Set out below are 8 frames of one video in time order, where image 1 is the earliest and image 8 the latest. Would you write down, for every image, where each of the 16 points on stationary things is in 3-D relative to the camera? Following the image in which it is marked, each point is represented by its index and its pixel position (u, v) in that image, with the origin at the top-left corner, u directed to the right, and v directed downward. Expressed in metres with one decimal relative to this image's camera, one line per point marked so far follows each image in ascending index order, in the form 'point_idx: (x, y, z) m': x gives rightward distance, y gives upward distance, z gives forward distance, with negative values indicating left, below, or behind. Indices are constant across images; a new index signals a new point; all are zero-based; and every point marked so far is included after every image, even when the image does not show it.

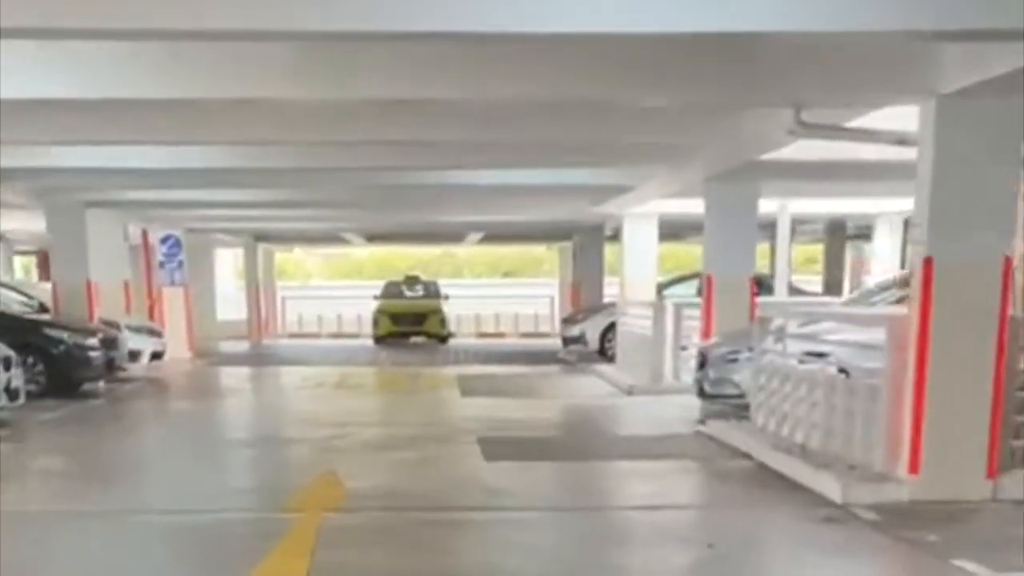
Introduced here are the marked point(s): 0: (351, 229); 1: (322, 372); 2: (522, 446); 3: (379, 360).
0: (-2.7, +0.9, +17.4) m
1: (-2.6, -1.1, +14.3) m
2: (+0.1, -1.1, +7.6) m
3: (-2.0, -1.1, +15.9) m
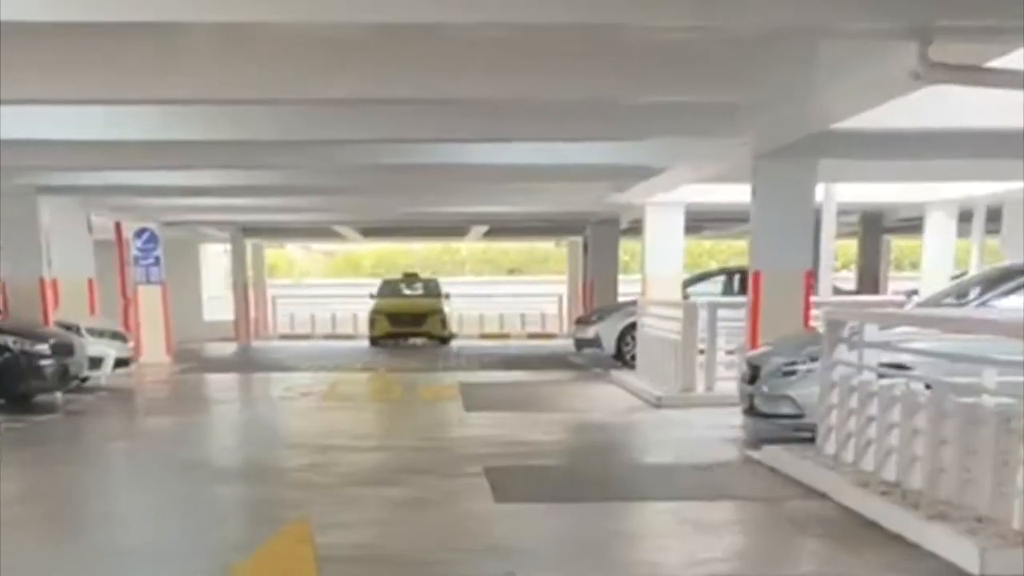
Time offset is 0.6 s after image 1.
0: (-2.6, +1.0, +16.1) m
1: (-2.5, -1.1, +12.9) m
2: (+0.2, -1.1, +6.2) m
3: (-1.9, -1.1, +14.6) m
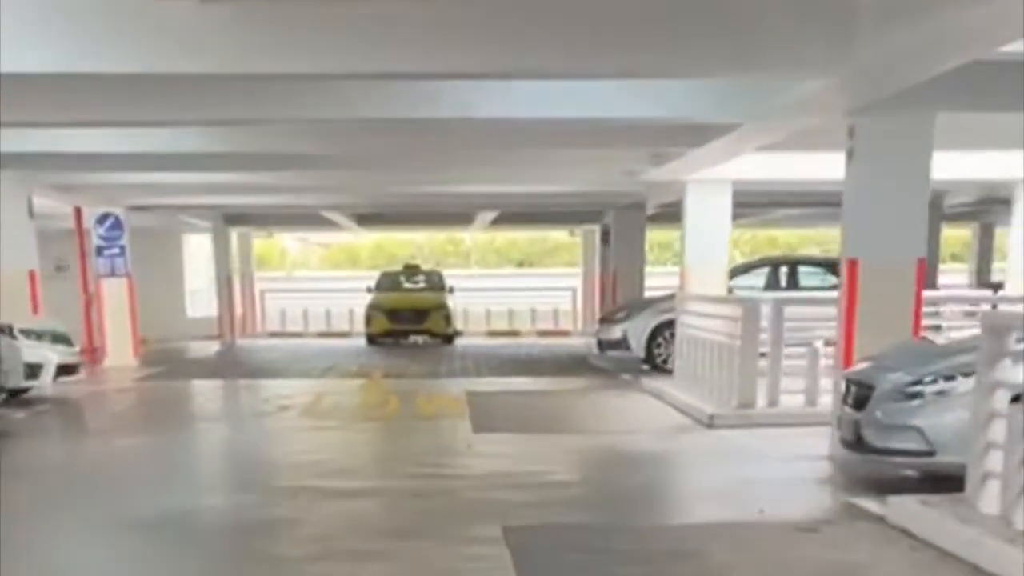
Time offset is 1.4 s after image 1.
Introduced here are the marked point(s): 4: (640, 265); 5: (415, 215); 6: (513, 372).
0: (-2.4, +1.1, +14.3) m
1: (-2.3, -1.0, +11.2) m
2: (+0.3, -1.1, +4.5) m
3: (-1.7, -1.0, +12.8) m
4: (+1.7, +0.3, +13.9) m
5: (-1.5, +1.2, +17.0) m
6: (0.0, -1.0, +12.2) m
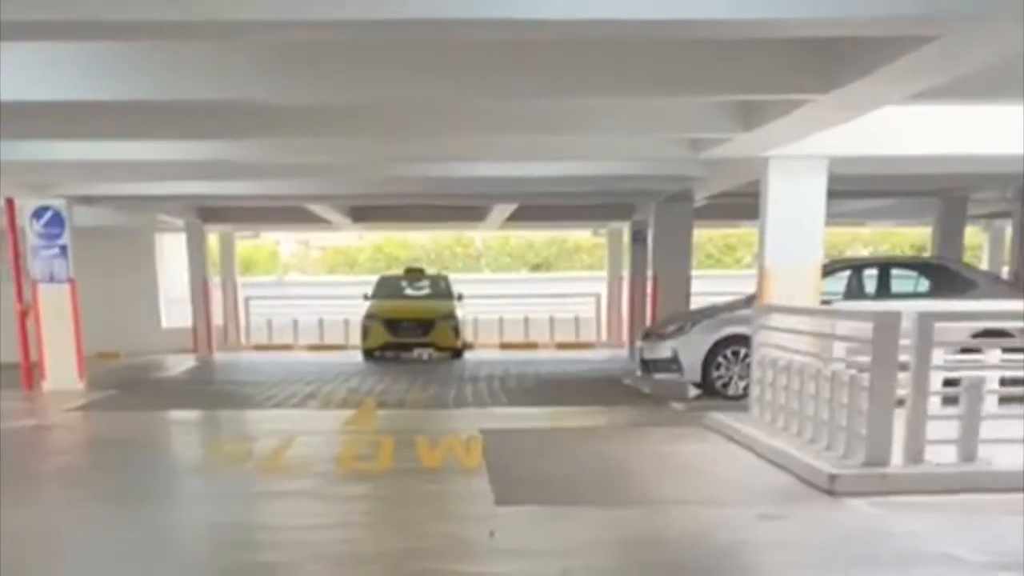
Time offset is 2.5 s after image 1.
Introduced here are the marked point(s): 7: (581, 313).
0: (-2.2, +1.0, +12.1) m
1: (-2.1, -1.1, +9.0) m
2: (+0.5, -1.1, +2.3) m
3: (-1.5, -1.0, +10.6) m
4: (+1.9, +0.2, +11.7) m
5: (-1.3, +1.1, +14.8) m
6: (+0.3, -1.0, +10.0) m
7: (+1.2, -0.4, +18.5) m
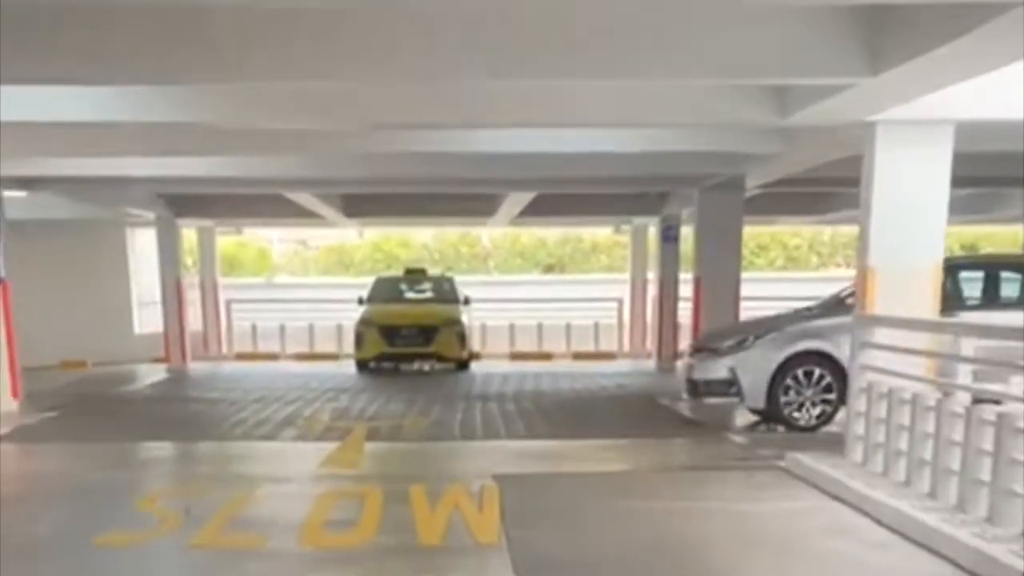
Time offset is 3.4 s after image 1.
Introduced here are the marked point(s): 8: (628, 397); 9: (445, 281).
0: (-2.0, +0.9, +10.3) m
1: (-1.9, -1.1, +7.2) m
2: (+0.6, -1.1, +0.5) m
3: (-1.4, -1.1, +8.8) m
4: (+2.1, +0.2, +9.9) m
5: (-1.1, +1.1, +13.0) m
6: (+0.4, -1.1, +8.2) m
7: (+1.4, -0.5, +16.7) m
8: (+1.1, -1.0, +10.4) m
9: (-0.9, +0.1, +14.4) m
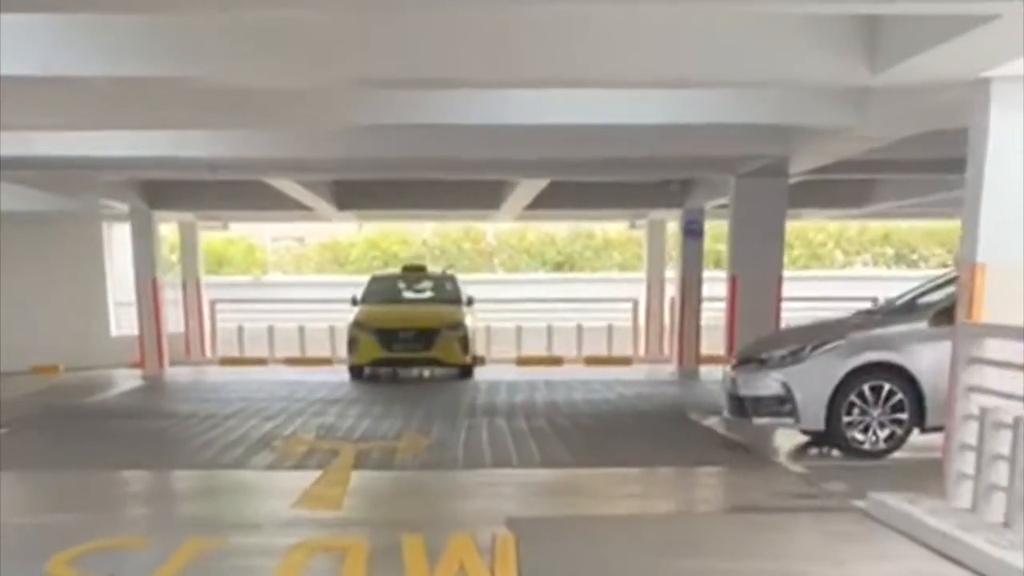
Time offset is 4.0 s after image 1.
0: (-1.9, +1.0, +9.1) m
1: (-1.9, -1.1, +6.0) m
2: (+0.7, -1.1, -0.7) m
3: (-1.3, -1.1, +7.7) m
4: (+2.1, +0.2, +8.7) m
5: (-1.0, +1.1, +11.8) m
6: (+0.5, -1.1, +7.0) m
7: (+1.5, -0.5, +15.5) m
8: (+1.2, -1.0, +9.2) m
9: (-0.8, +0.1, +13.3) m
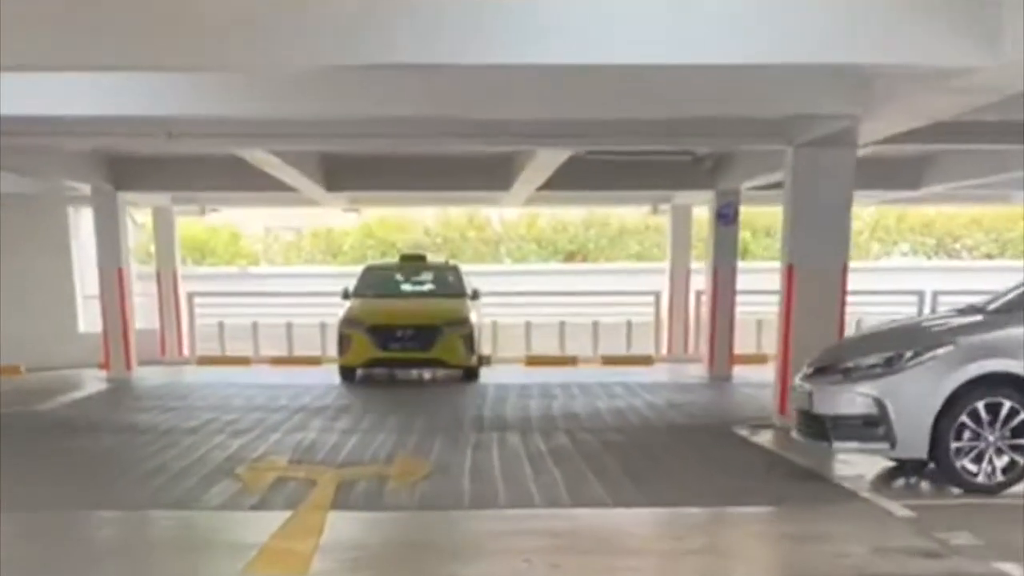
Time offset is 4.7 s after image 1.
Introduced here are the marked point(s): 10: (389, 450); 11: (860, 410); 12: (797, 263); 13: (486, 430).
0: (-1.8, +1.0, +7.8) m
1: (-1.8, -1.1, +4.7) m
2: (+0.7, -1.1, -2.1) m
3: (-1.2, -1.0, +6.3) m
4: (+2.2, +0.2, +7.3) m
5: (-0.9, +1.2, +10.5) m
6: (+0.6, -1.0, +5.7) m
7: (+1.6, -0.4, +14.2) m
8: (+1.3, -1.0, +7.8) m
9: (-0.7, +0.2, +11.9) m
10: (-0.8, -1.0, +6.6) m
11: (+1.7, -0.6, +5.2) m
12: (+2.0, +0.2, +7.3) m
13: (-0.2, -1.0, +7.5) m
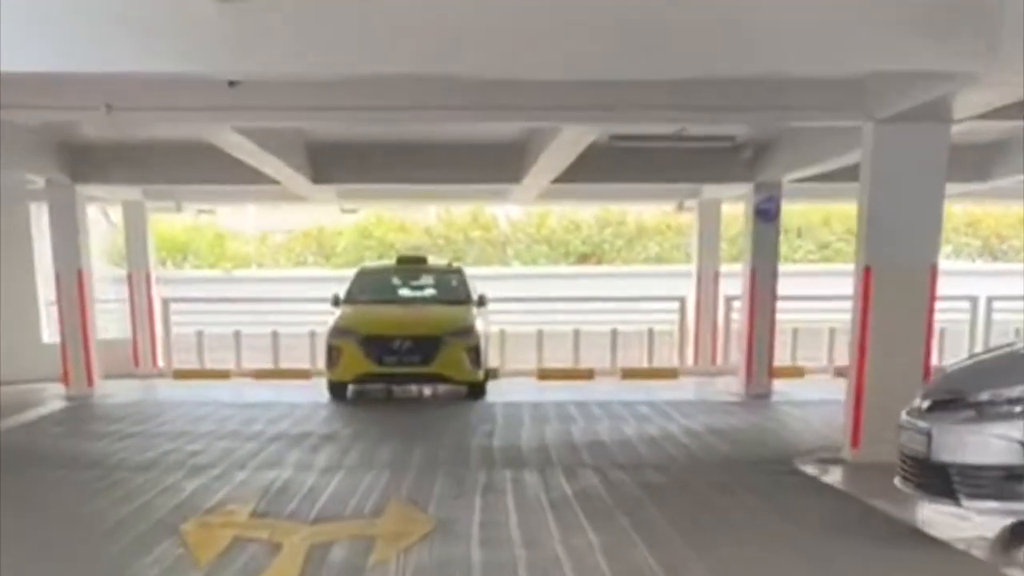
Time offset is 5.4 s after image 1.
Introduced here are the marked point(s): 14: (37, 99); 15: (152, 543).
0: (-1.7, +1.0, +6.5) m
1: (-1.7, -1.1, +3.4) m
2: (+0.8, -1.1, -3.4) m
3: (-1.1, -1.0, +5.0) m
4: (+2.3, +0.2, +6.0) m
5: (-0.8, +1.1, +9.2) m
6: (+0.7, -1.1, +4.4) m
7: (+1.7, -0.4, +12.9) m
8: (+1.4, -1.0, +6.5) m
9: (-0.6, +0.1, +10.6) m
10: (-0.7, -1.0, +5.3) m
11: (+1.8, -0.6, +3.9) m
12: (+2.1, +0.1, +6.0) m
13: (-0.1, -1.0, +6.2) m
14: (-2.6, +1.0, +5.9) m
15: (-1.5, -1.1, +4.6) m
